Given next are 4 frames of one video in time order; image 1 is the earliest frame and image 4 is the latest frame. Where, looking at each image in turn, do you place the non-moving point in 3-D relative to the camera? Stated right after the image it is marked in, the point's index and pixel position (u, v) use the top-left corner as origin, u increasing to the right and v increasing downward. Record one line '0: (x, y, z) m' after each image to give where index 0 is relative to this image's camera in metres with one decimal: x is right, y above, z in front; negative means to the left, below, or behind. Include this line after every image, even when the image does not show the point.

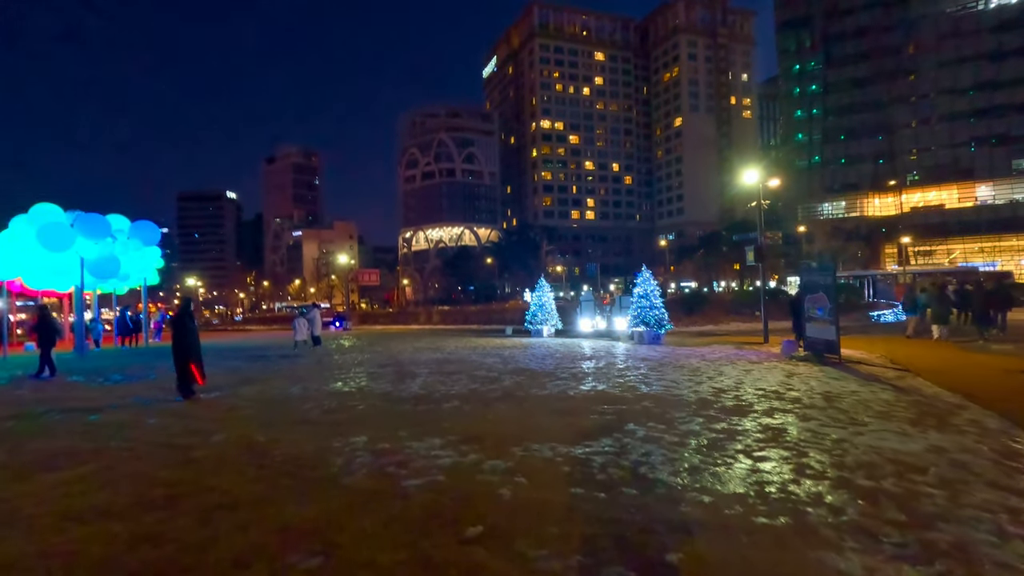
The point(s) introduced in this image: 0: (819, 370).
0: (+6.9, -1.9, +12.5) m
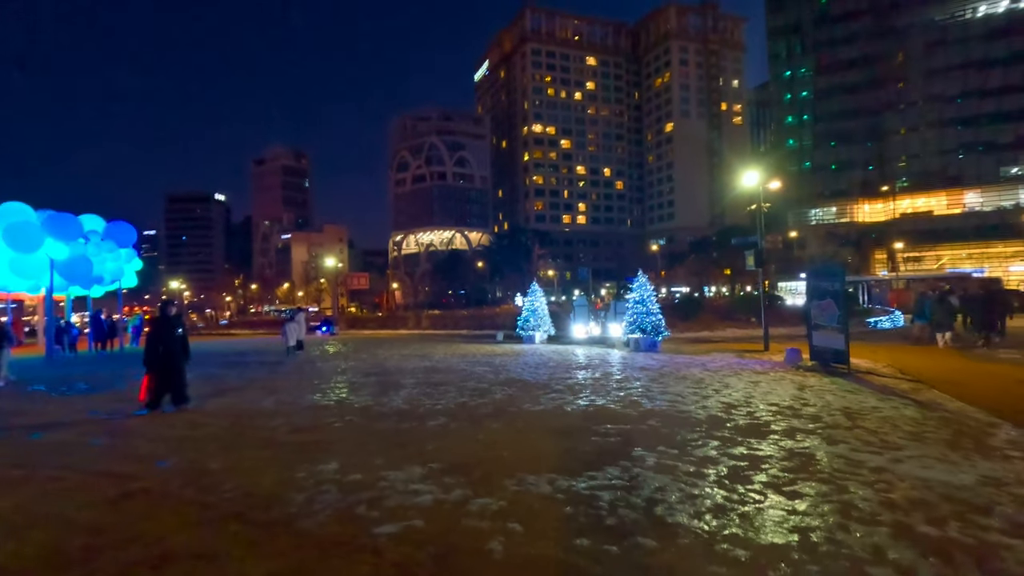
0: (+6.7, -2.0, +11.7) m
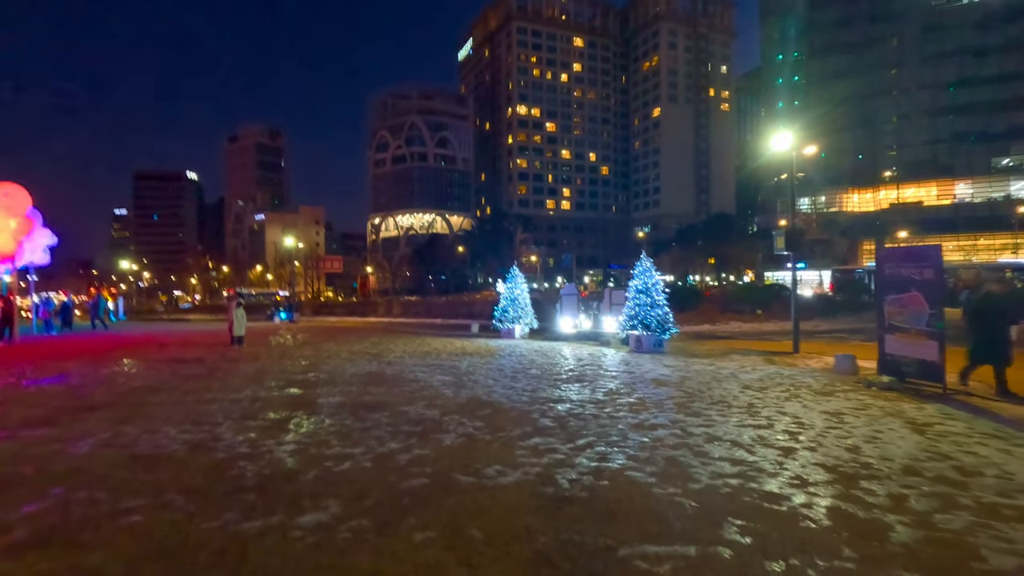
0: (+6.2, -1.8, +7.9) m
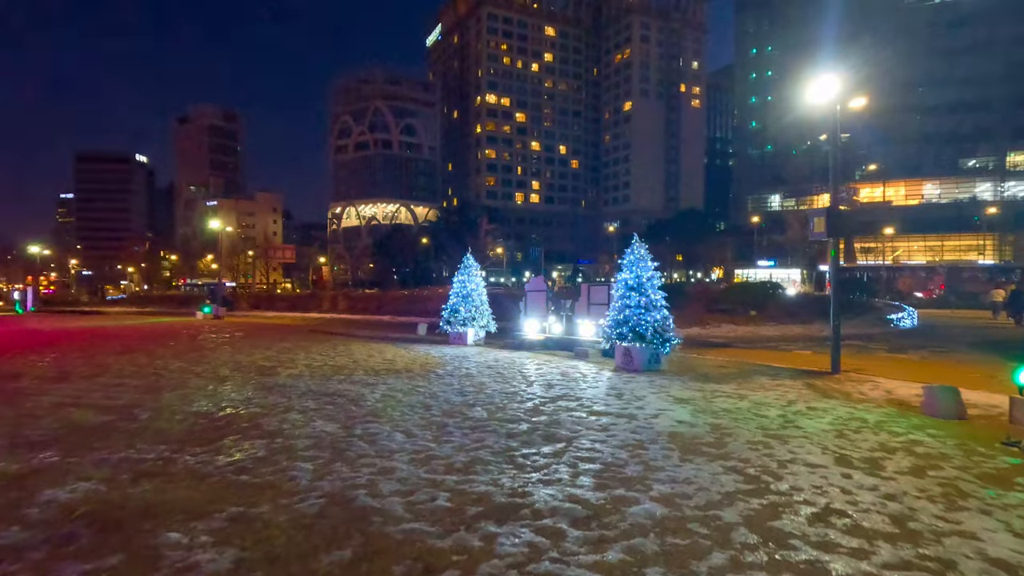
0: (+5.5, -1.8, +3.6) m
